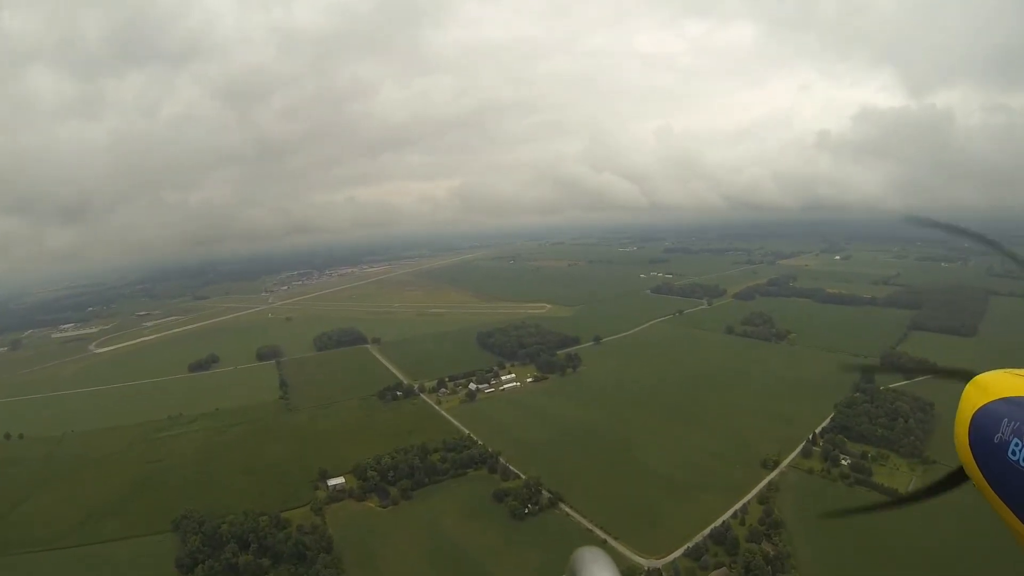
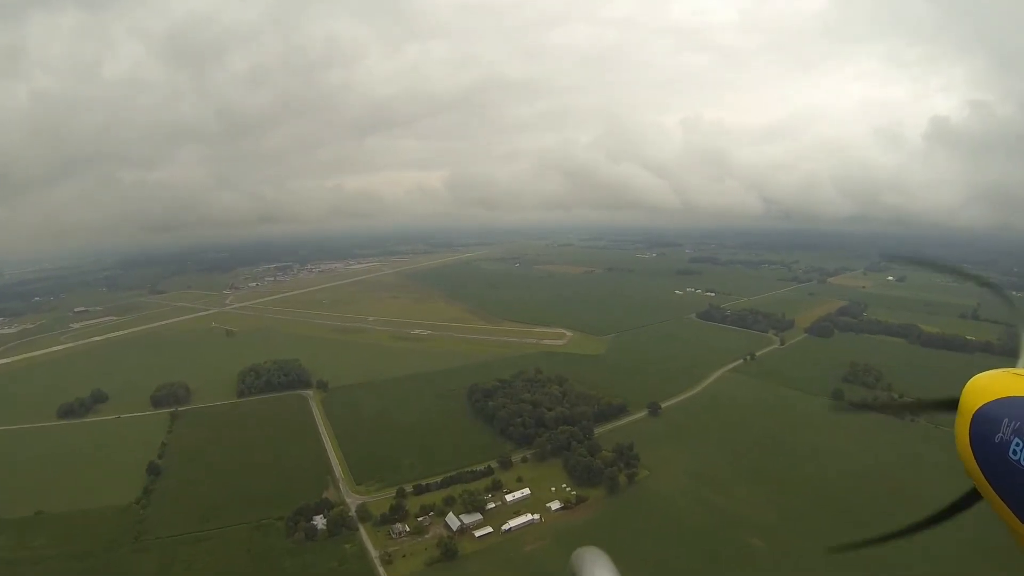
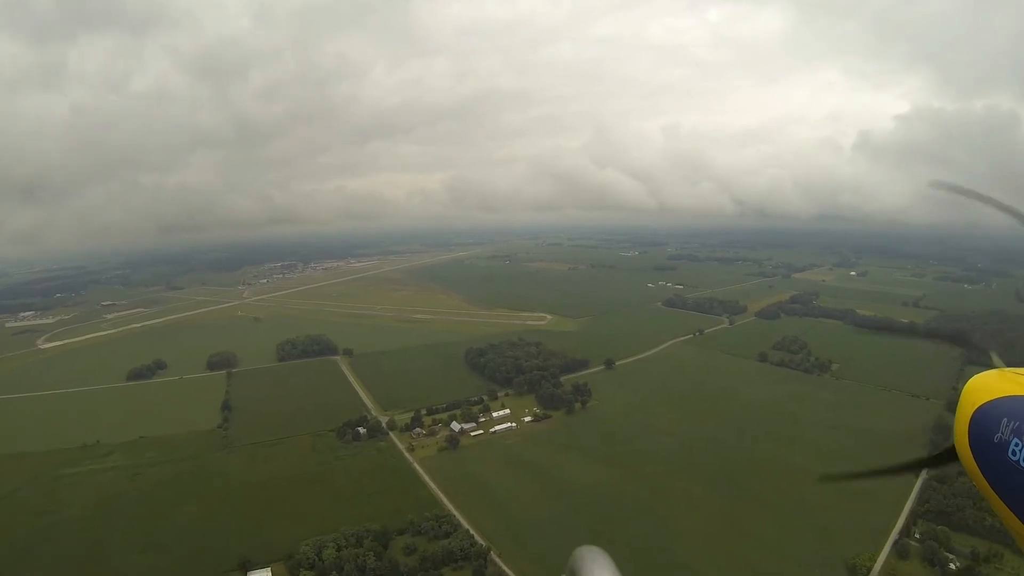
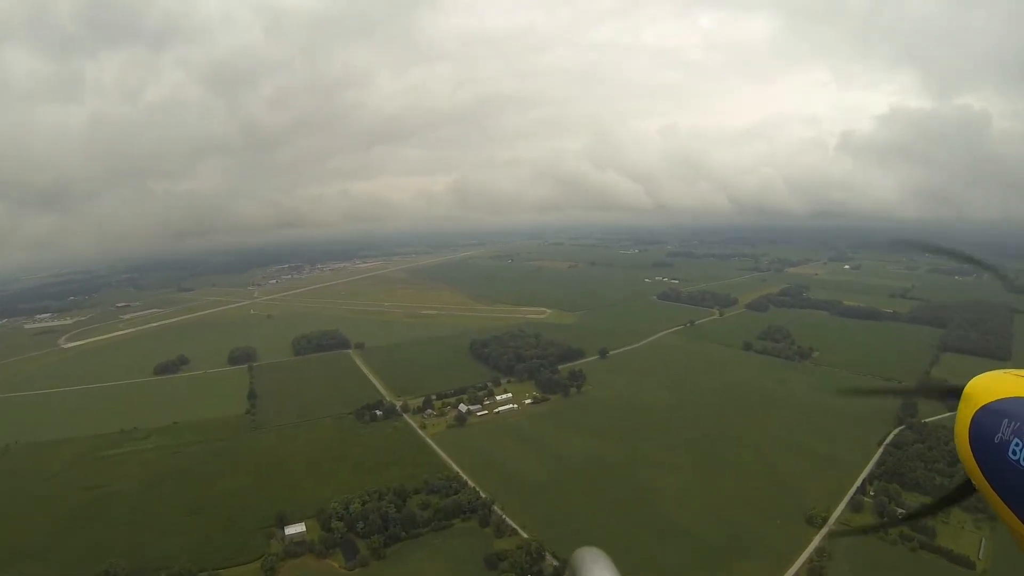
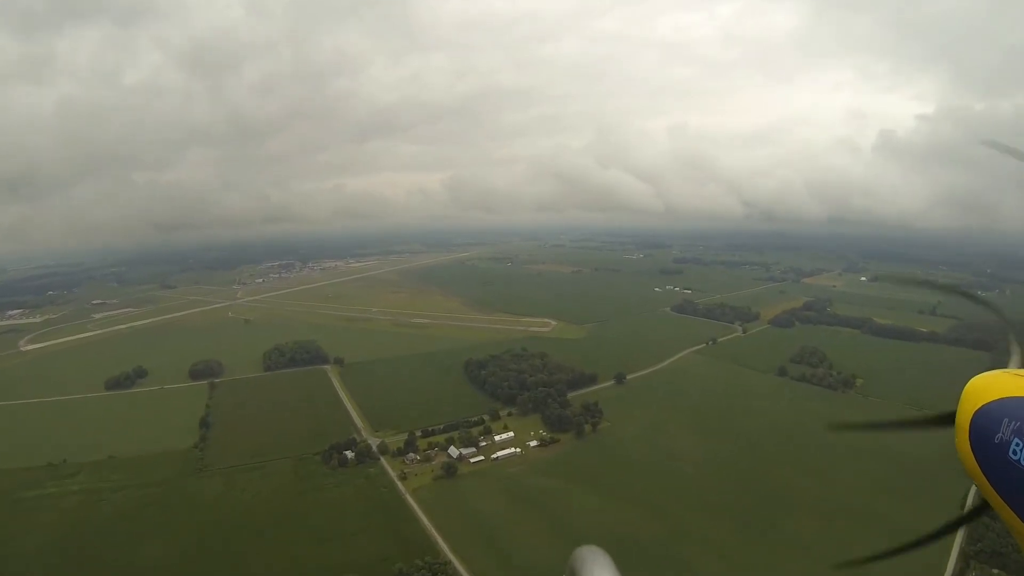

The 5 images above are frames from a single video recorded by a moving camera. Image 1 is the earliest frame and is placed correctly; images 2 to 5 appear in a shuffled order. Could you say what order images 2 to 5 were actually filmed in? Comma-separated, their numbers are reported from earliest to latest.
4, 3, 5, 2
